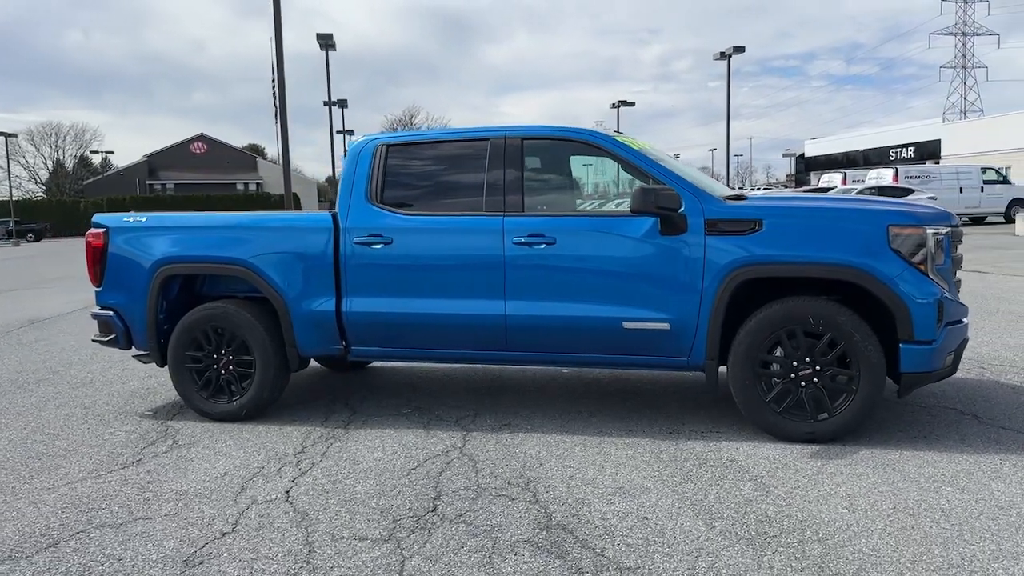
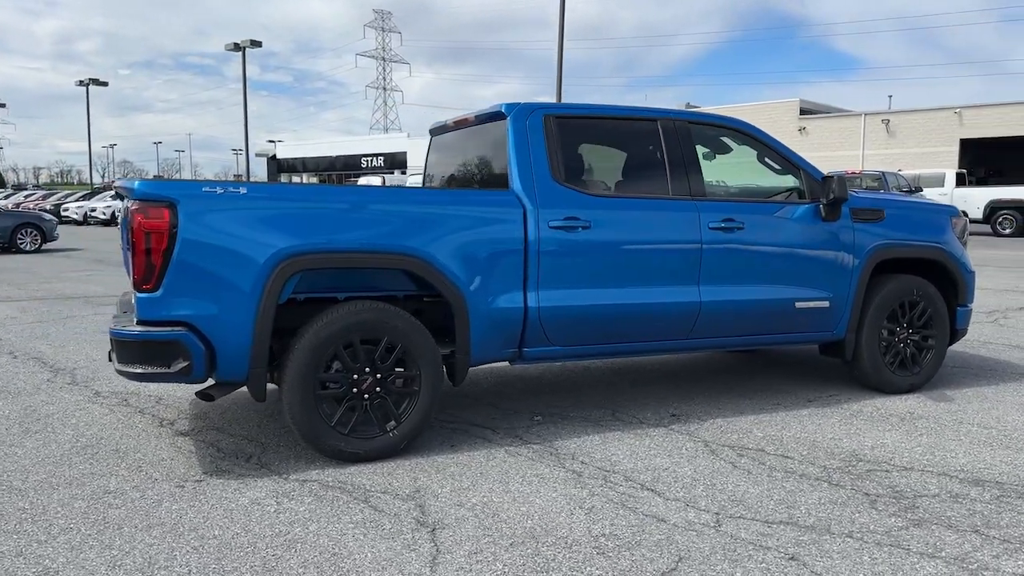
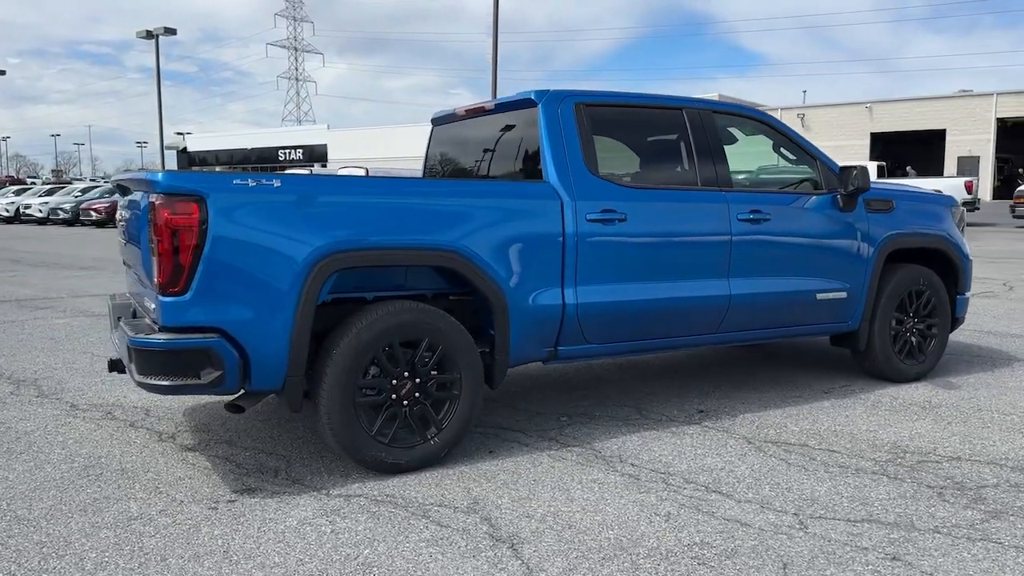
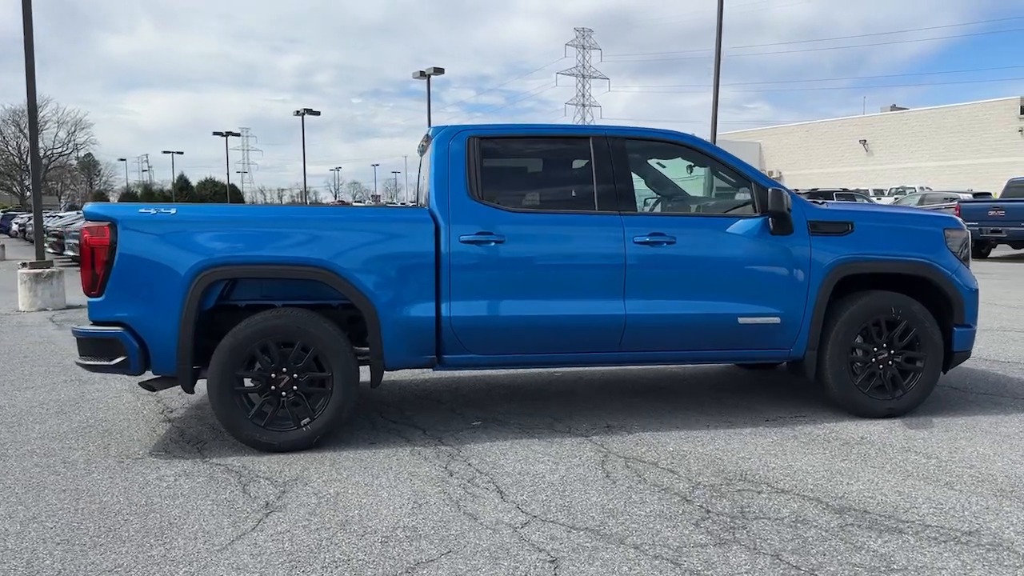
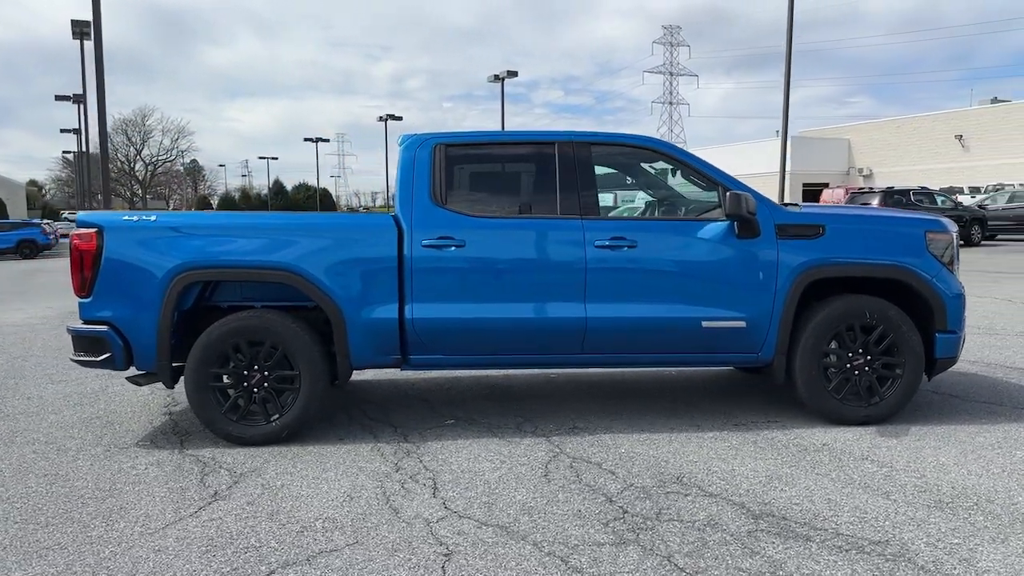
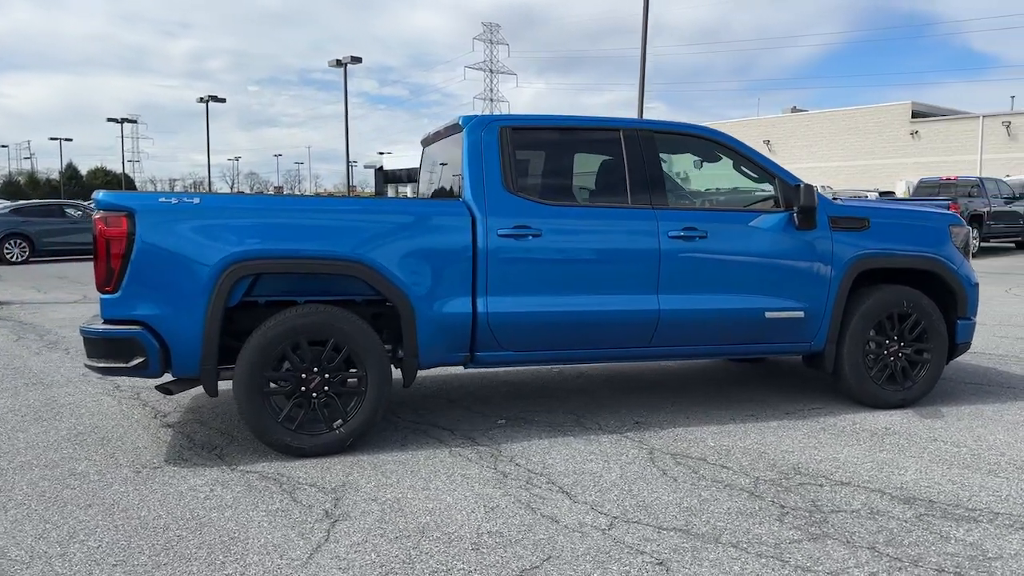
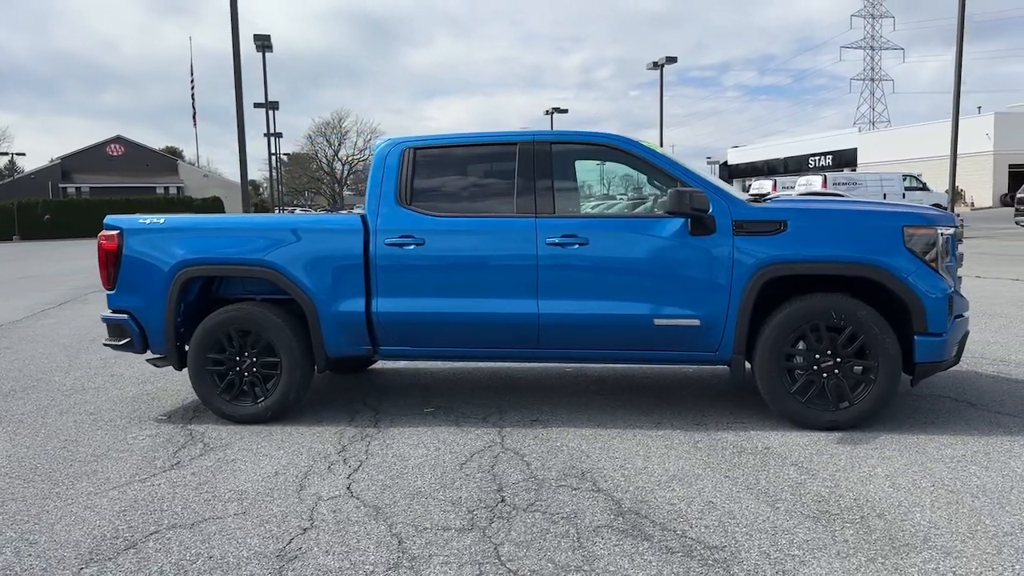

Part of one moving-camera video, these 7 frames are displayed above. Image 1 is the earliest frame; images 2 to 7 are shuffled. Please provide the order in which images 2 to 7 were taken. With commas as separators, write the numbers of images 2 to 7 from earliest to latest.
7, 5, 4, 6, 2, 3
